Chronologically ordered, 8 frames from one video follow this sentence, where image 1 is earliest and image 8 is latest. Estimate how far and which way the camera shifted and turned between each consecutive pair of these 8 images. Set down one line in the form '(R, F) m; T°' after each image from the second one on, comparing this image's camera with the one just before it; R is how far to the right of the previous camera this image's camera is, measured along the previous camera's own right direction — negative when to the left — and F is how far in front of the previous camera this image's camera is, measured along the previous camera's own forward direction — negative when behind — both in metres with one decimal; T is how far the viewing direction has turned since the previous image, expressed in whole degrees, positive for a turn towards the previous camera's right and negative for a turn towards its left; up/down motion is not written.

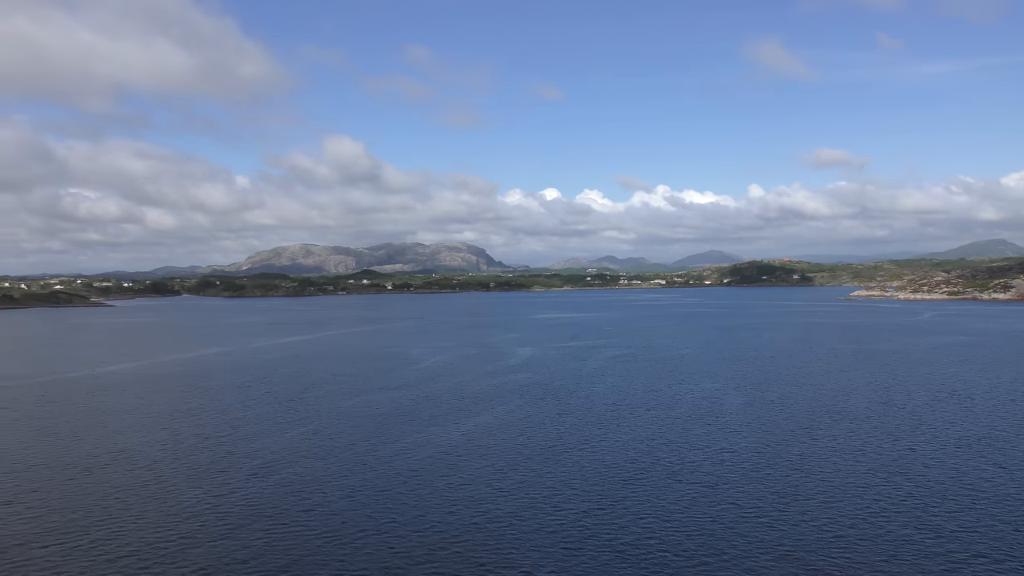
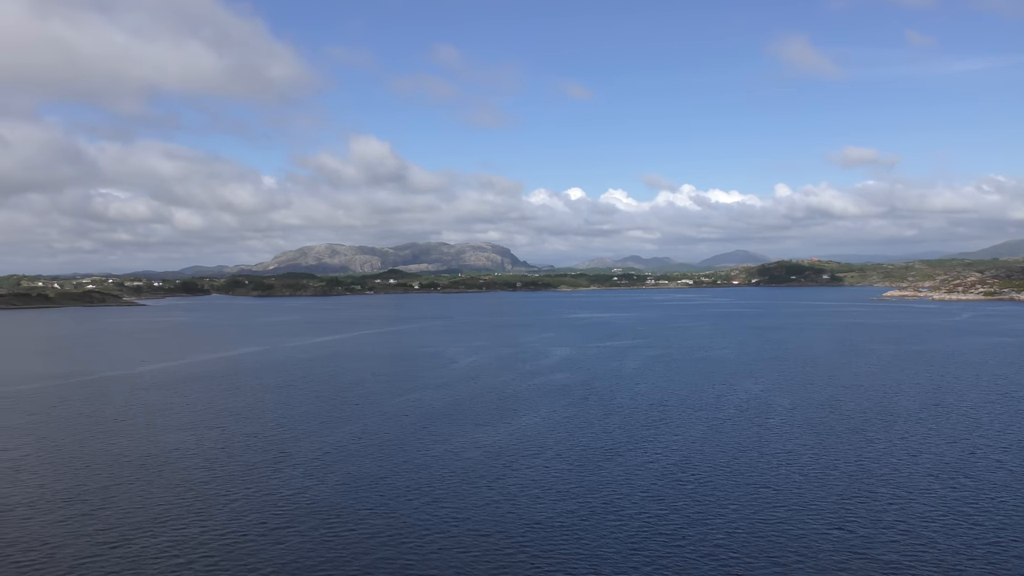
(-0.7, +0.1) m; -2°
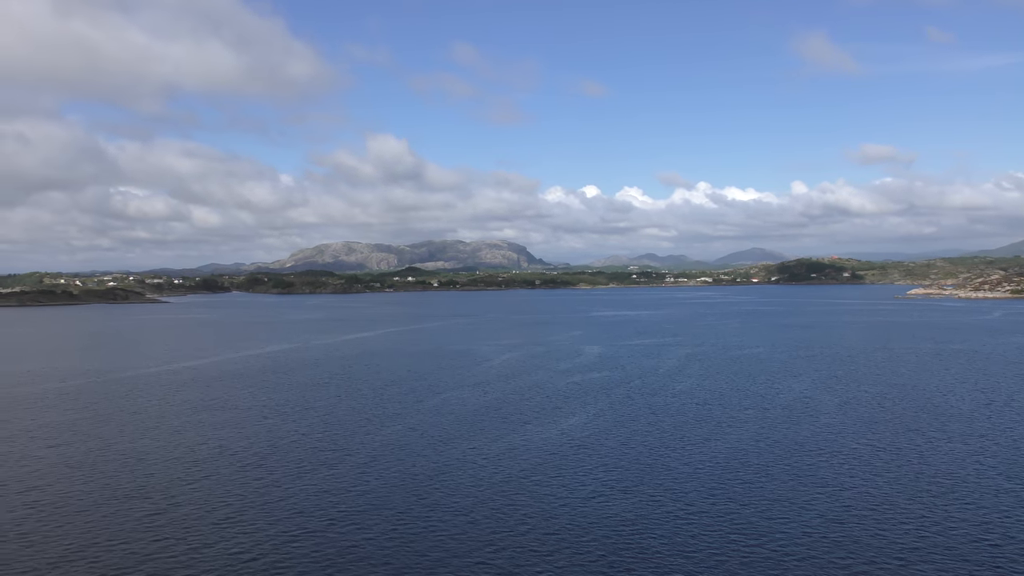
(-1.0, +0.2) m; -1°
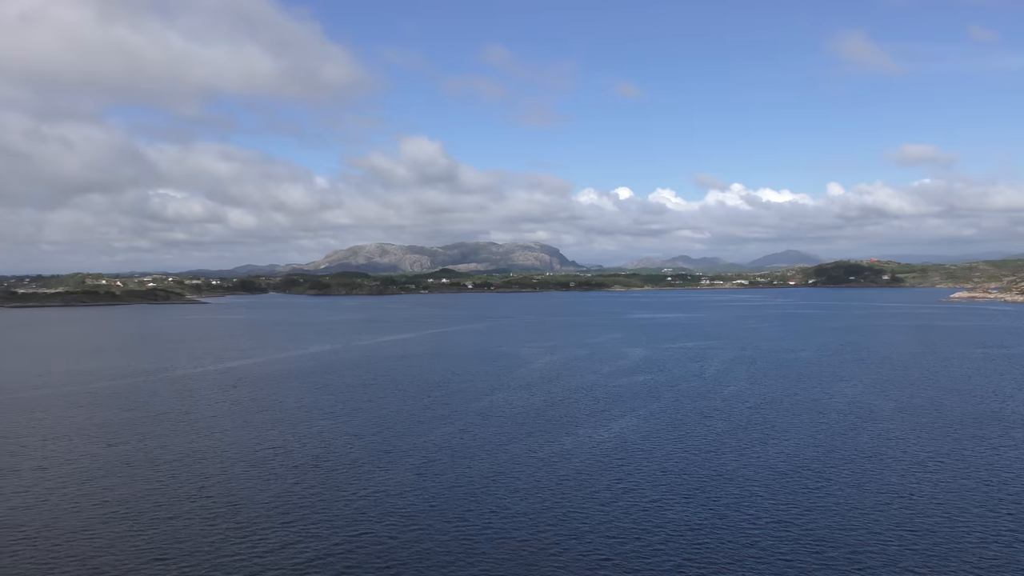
(-0.6, +0.1) m; -2°
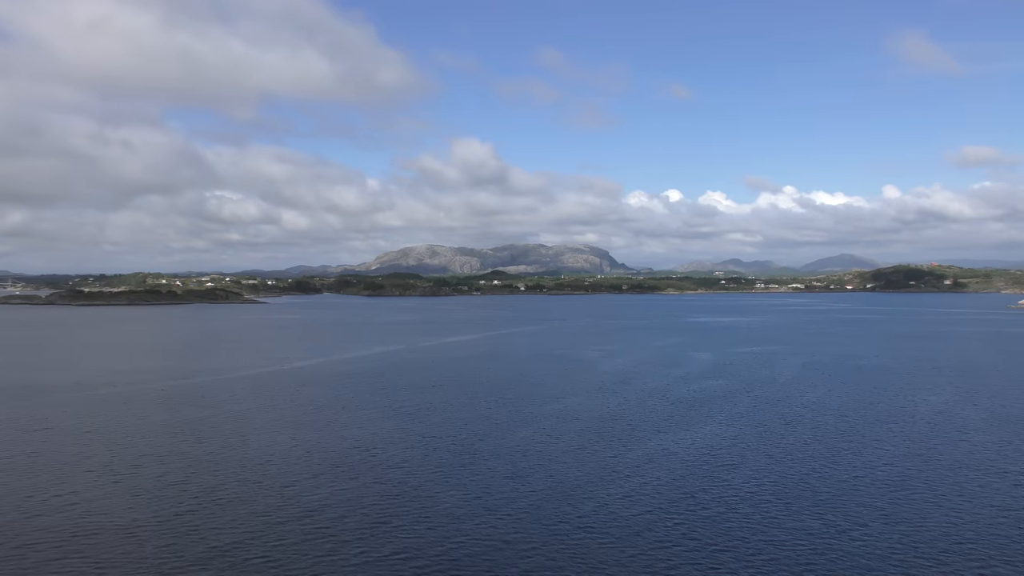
(-1.0, +0.2) m; -3°
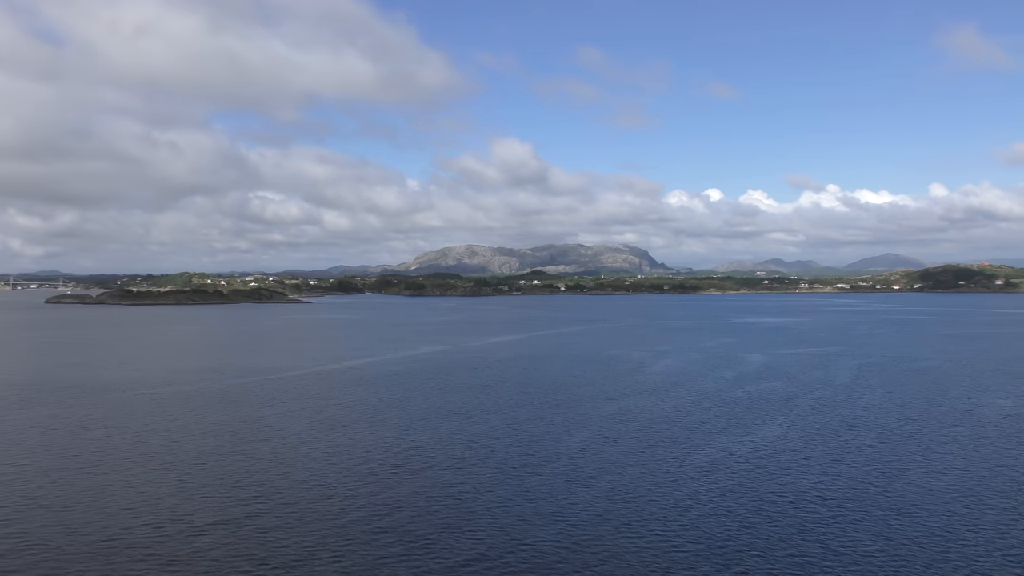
(-0.6, +0.1) m; -2°
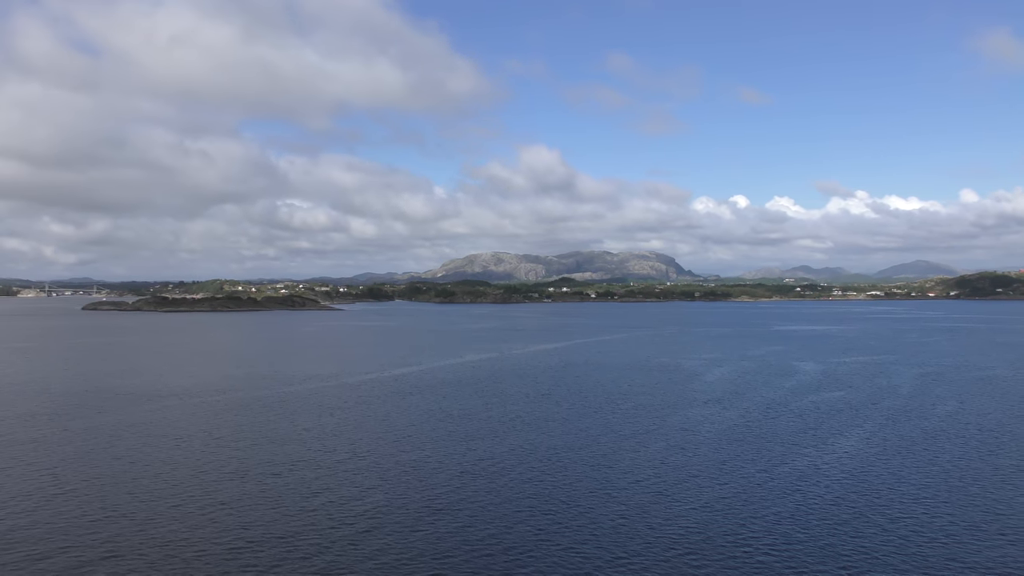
(-1.4, +0.5) m; -2°
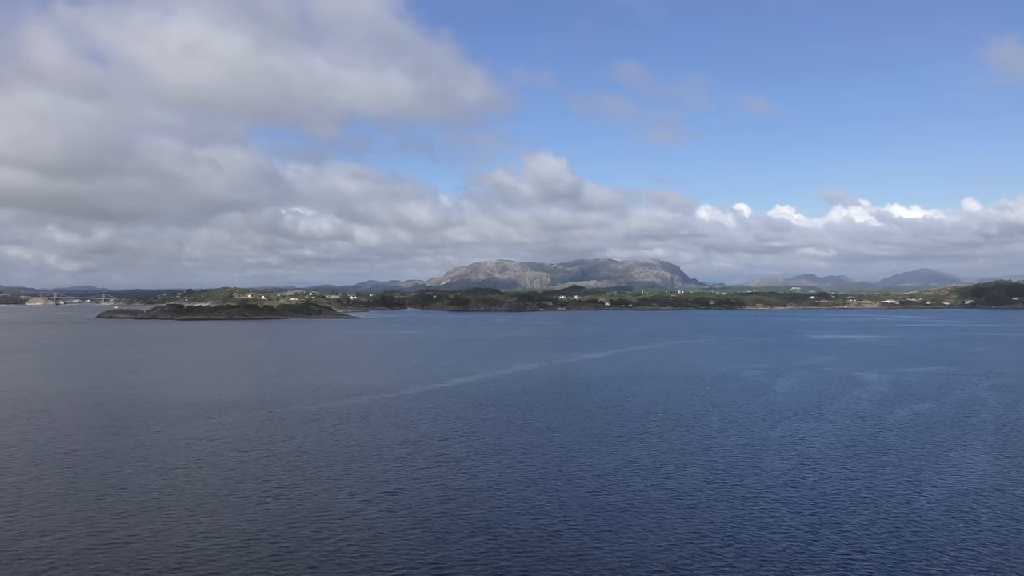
(-3.1, +1.3) m; 0°
